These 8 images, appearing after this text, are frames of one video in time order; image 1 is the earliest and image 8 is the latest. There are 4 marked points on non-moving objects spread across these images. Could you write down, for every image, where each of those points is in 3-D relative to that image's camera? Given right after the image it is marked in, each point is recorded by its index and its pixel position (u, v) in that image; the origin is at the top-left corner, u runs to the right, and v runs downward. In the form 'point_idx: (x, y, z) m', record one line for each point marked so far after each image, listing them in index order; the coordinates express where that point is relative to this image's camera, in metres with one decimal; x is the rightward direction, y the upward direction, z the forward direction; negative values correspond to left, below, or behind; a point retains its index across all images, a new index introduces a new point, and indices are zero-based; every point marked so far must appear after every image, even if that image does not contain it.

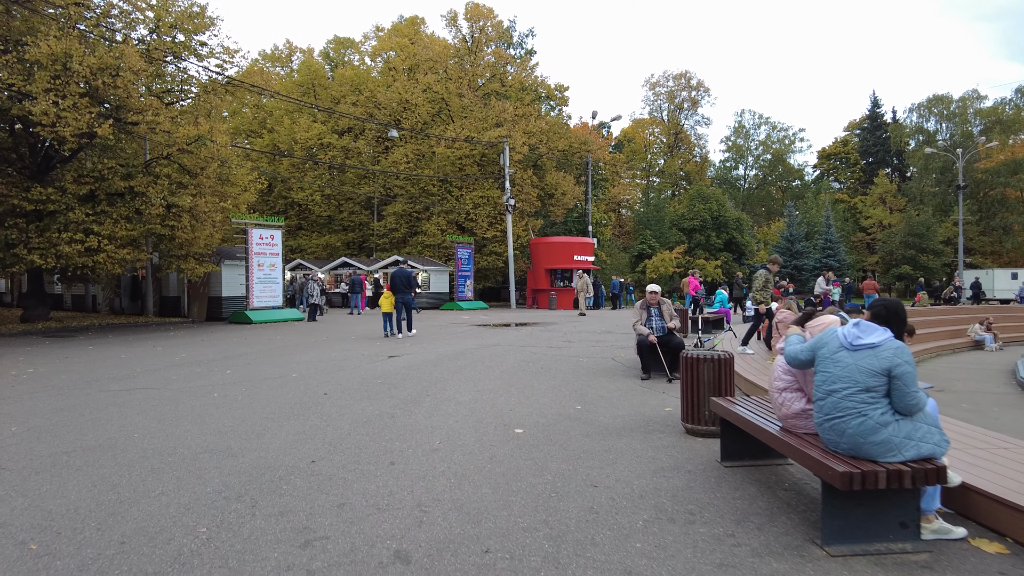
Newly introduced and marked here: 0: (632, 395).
0: (+1.4, -1.2, +7.4) m
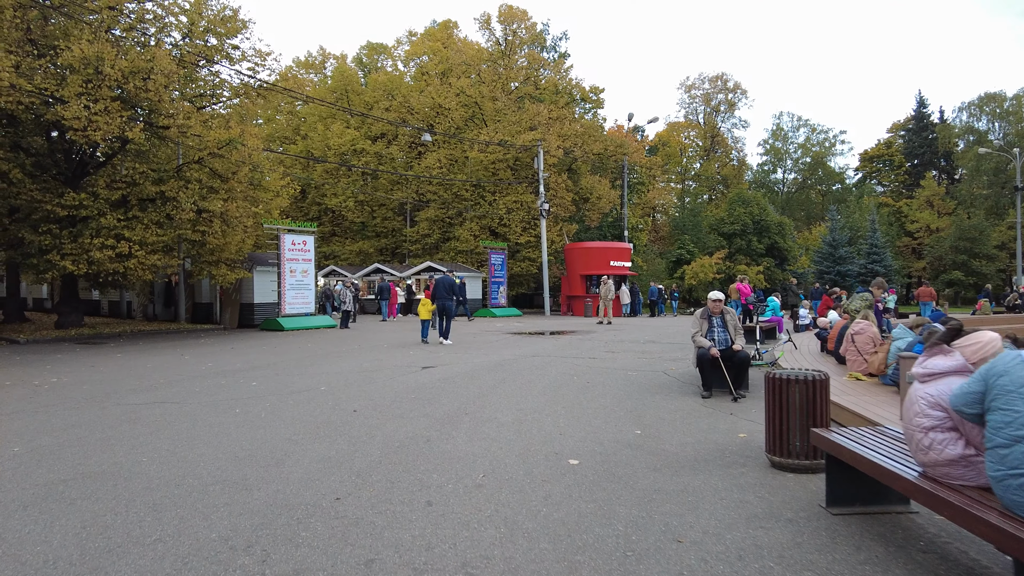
0: (+1.9, -1.3, +6.6) m
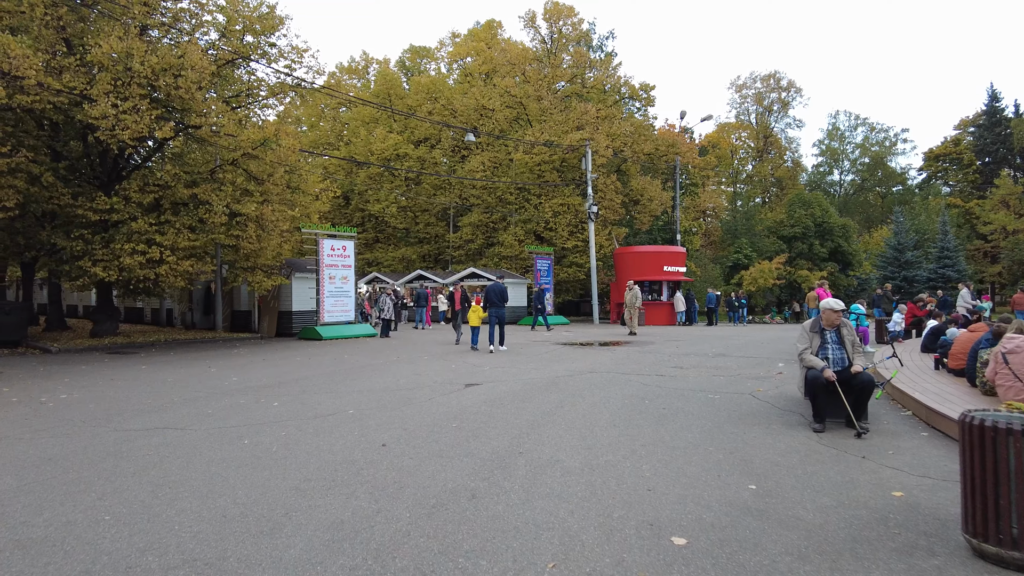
0: (+2.4, -1.4, +5.0) m
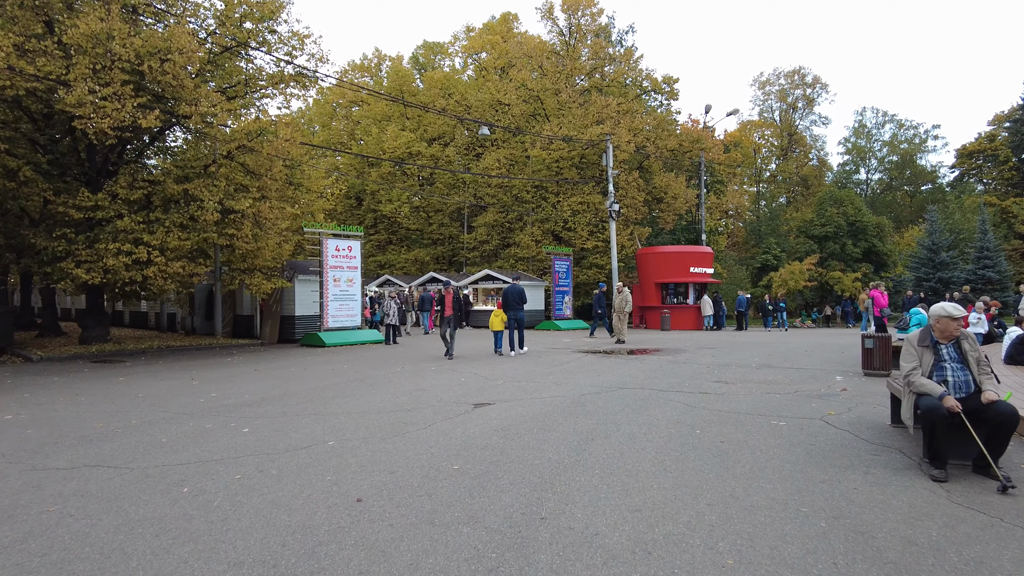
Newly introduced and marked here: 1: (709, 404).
0: (+2.5, -1.4, +3.4) m
1: (+2.5, -1.5, +8.1) m
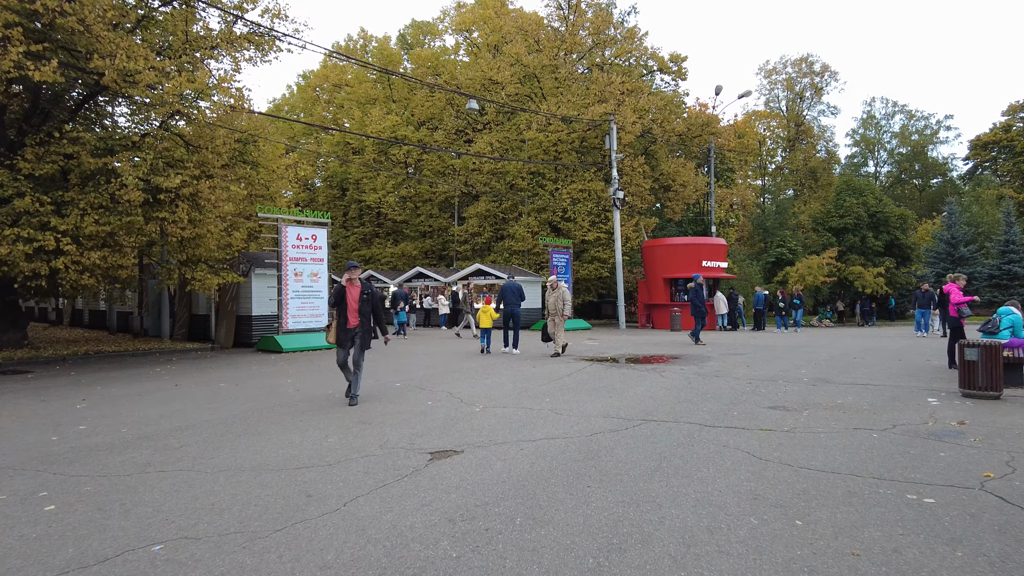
0: (+2.3, -1.3, +0.7) m
1: (+2.3, -1.4, +5.3) m
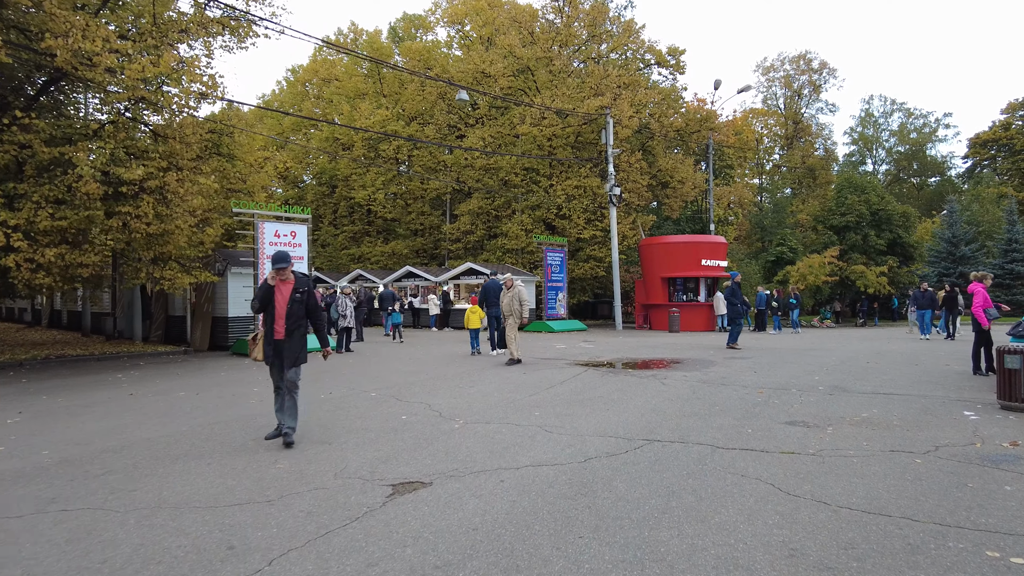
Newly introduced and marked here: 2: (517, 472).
0: (+2.2, -1.3, -0.3) m
1: (+2.1, -1.4, +4.4) m
2: (+0.1, -1.4, +5.0) m
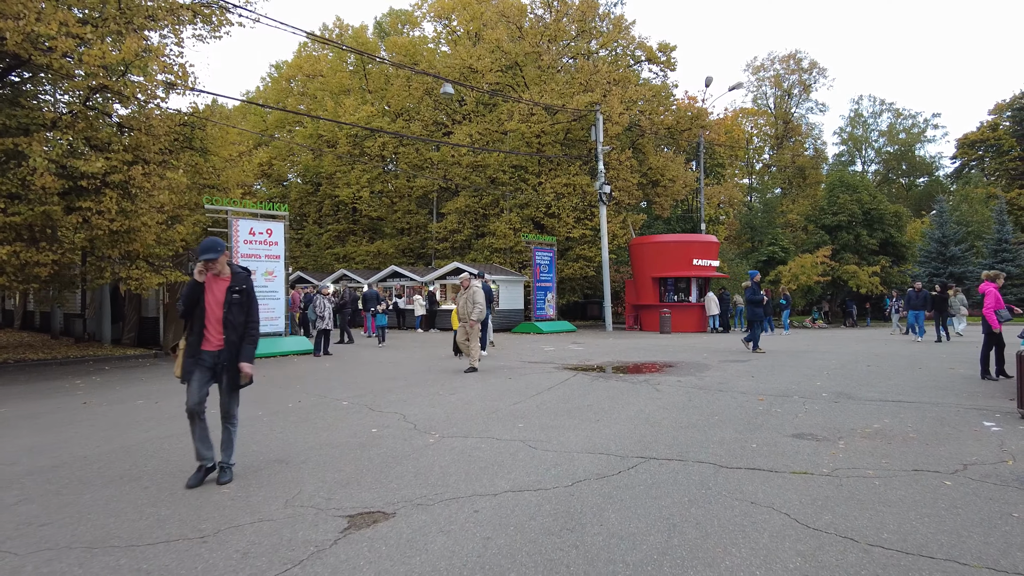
0: (+2.1, -1.3, -0.9) m
1: (+2.0, -1.4, +3.8) m
2: (-0.1, -1.4, +4.3) m
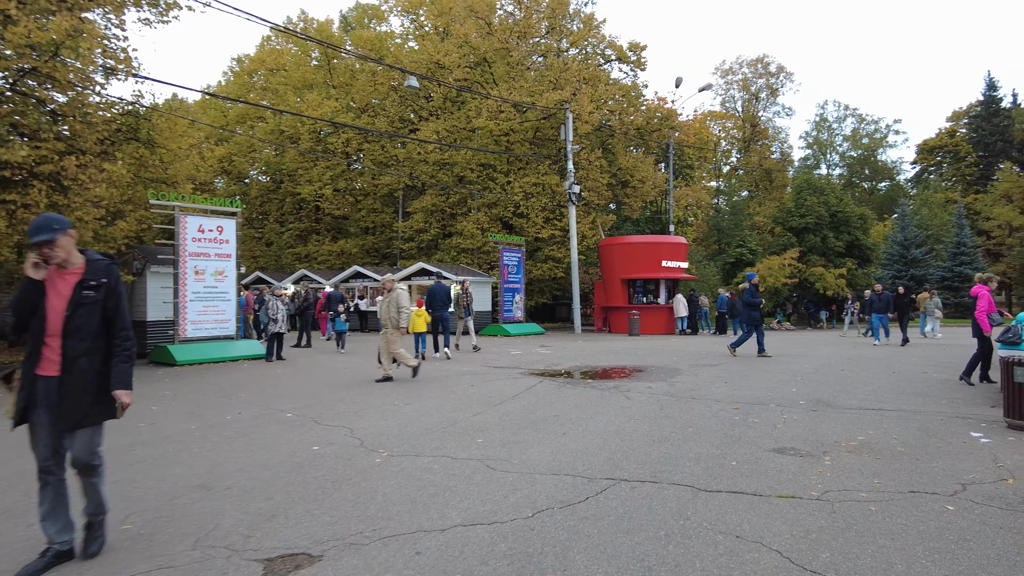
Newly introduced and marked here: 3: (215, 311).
0: (+2.0, -1.3, -1.4) m
1: (+1.7, -1.4, +3.3) m
2: (-0.4, -1.4, +3.7) m
3: (-6.7, -0.5, +14.7) m
